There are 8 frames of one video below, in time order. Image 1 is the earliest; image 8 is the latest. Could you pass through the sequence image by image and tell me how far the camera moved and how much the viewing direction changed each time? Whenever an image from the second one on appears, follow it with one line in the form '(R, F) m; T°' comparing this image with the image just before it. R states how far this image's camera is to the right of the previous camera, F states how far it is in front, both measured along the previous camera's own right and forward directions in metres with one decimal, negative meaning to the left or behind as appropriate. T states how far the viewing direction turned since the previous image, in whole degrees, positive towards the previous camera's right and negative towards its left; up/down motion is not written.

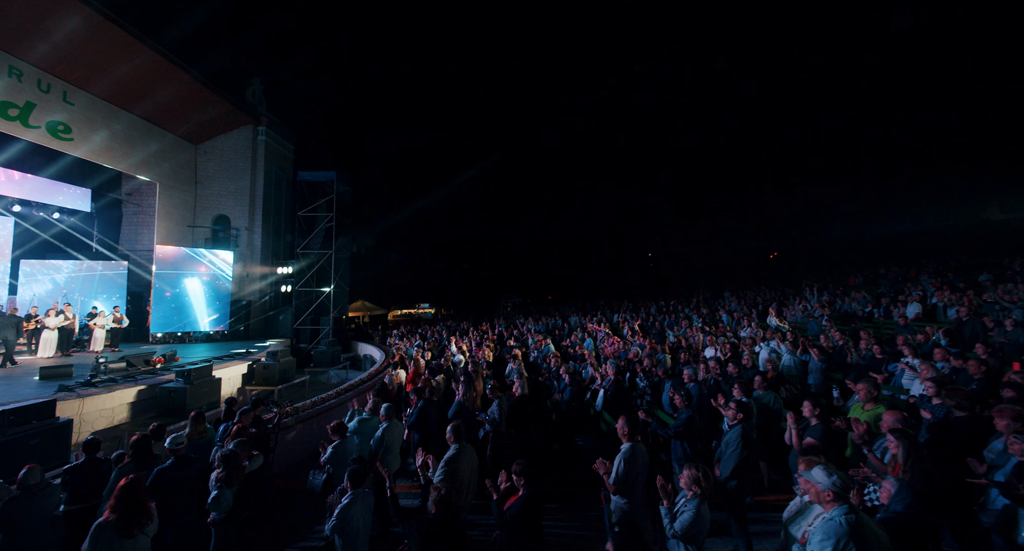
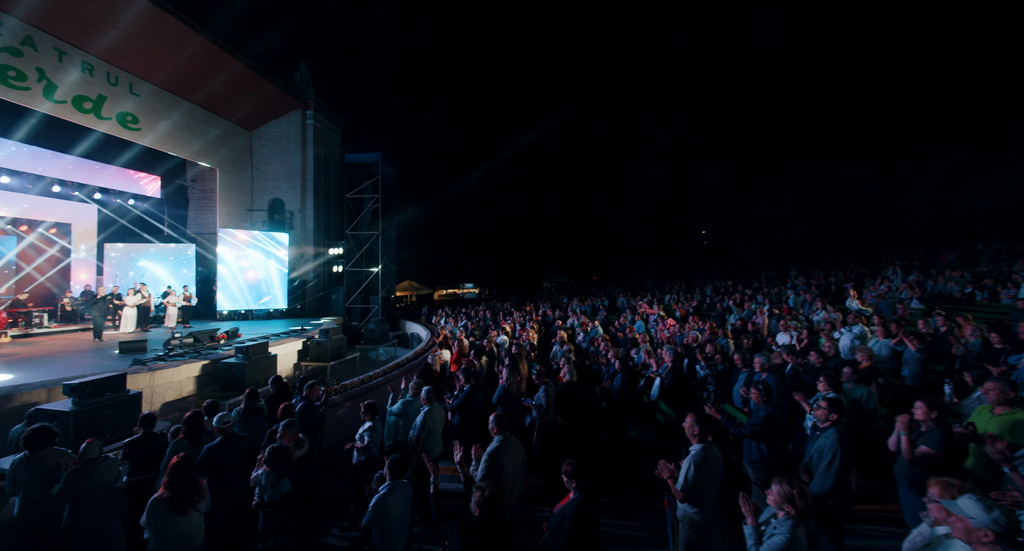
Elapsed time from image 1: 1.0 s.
(-0.1, +0.4) m; -6°
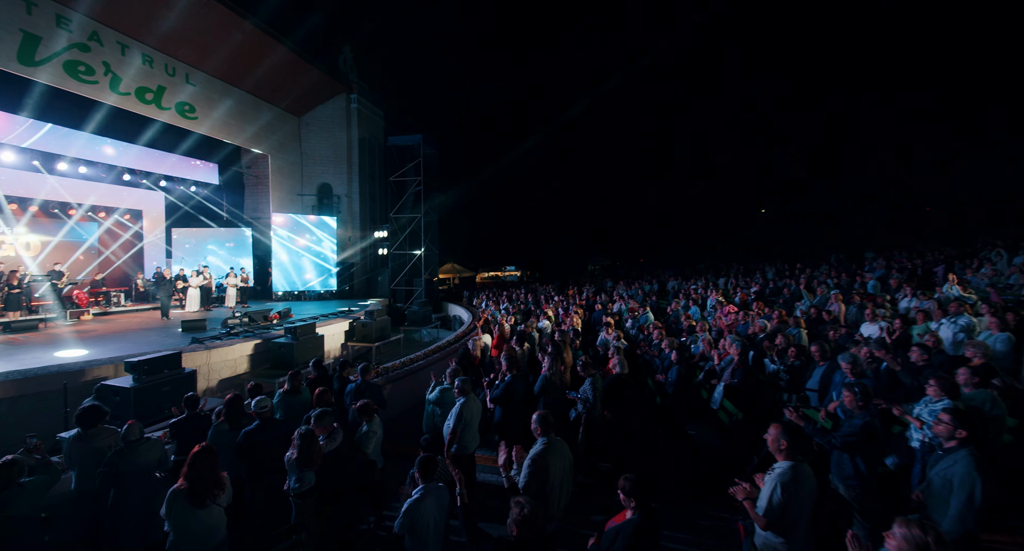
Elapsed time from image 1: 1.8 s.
(0.0, +0.4) m; -6°
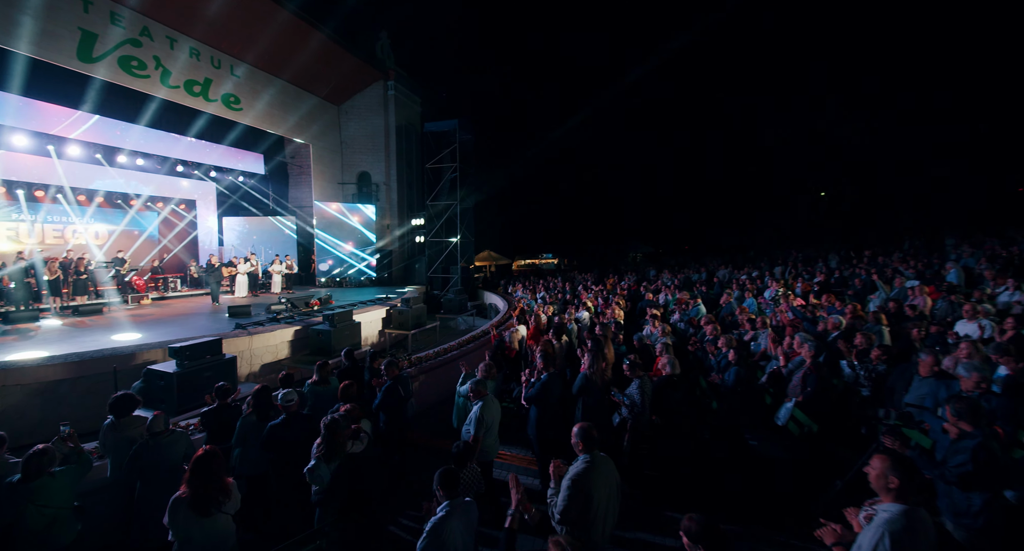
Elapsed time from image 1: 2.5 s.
(0.0, +0.4) m; -5°
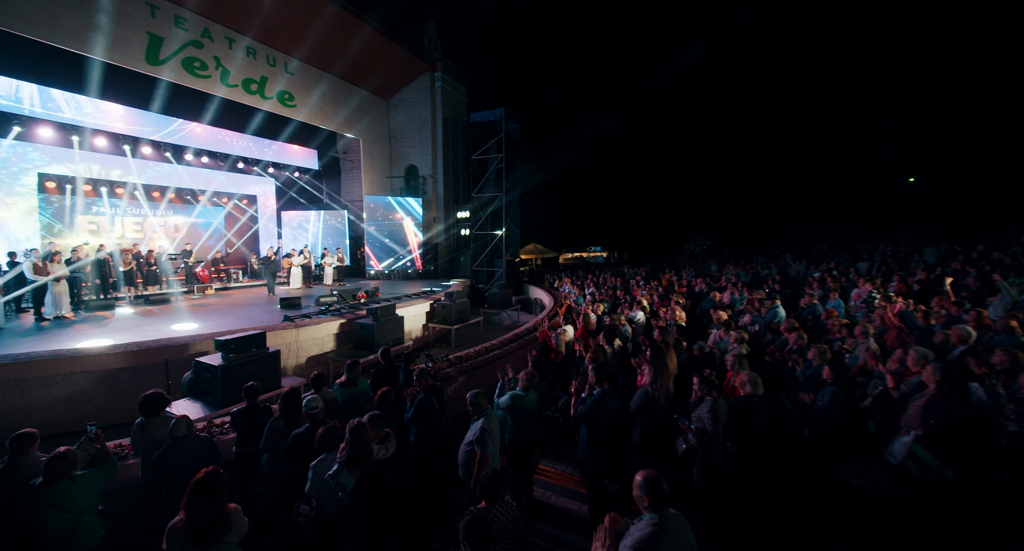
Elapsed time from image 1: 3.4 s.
(0.0, +0.5) m; -7°
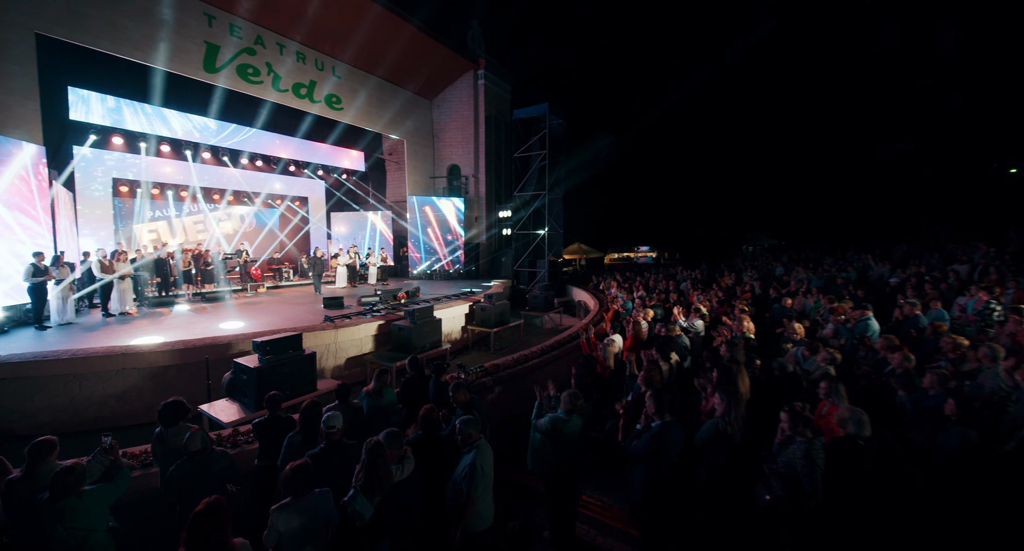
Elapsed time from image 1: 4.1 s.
(0.0, +0.5) m; -6°
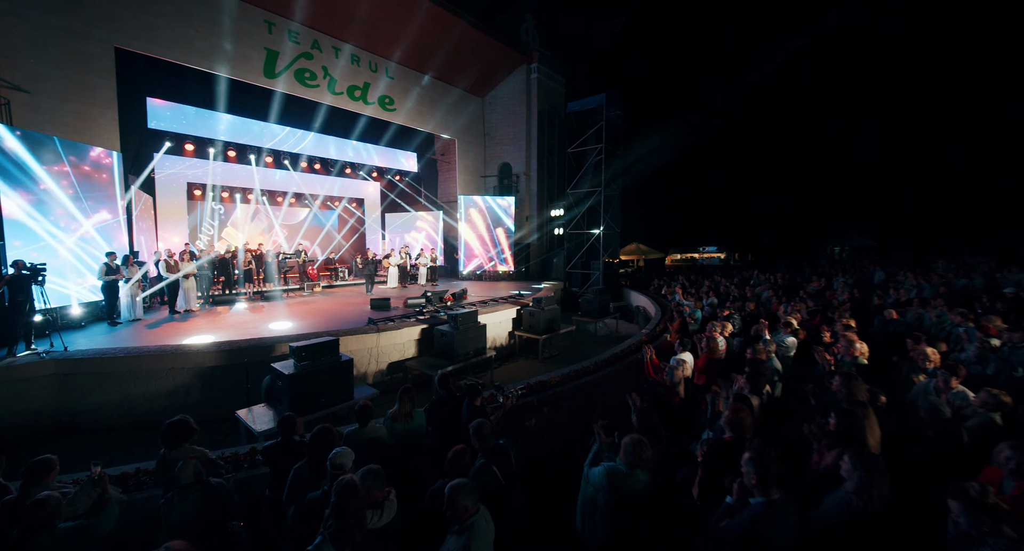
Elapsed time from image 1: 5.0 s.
(+0.1, +0.7) m; -8°
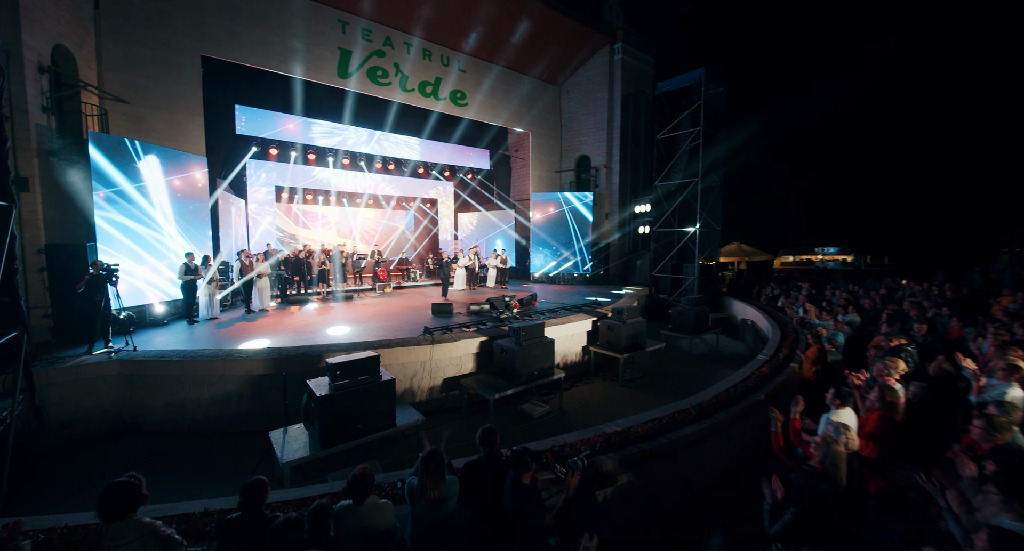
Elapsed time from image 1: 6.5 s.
(+0.1, +1.2) m; -11°
